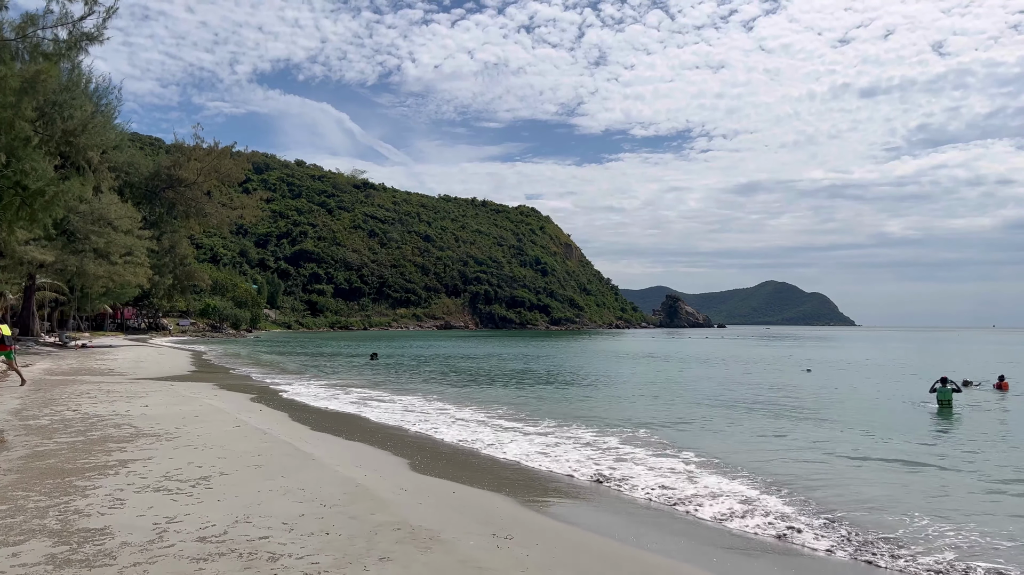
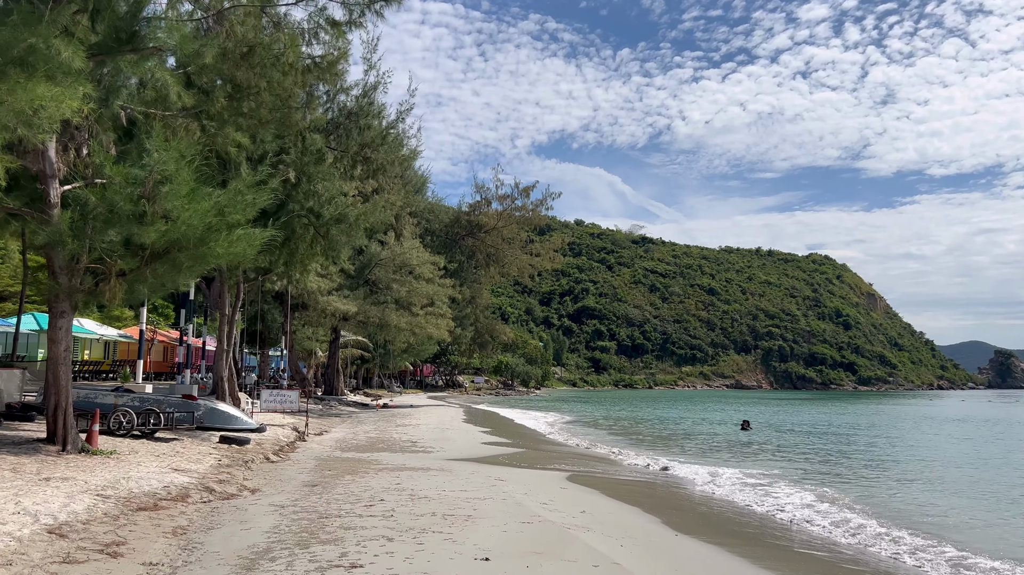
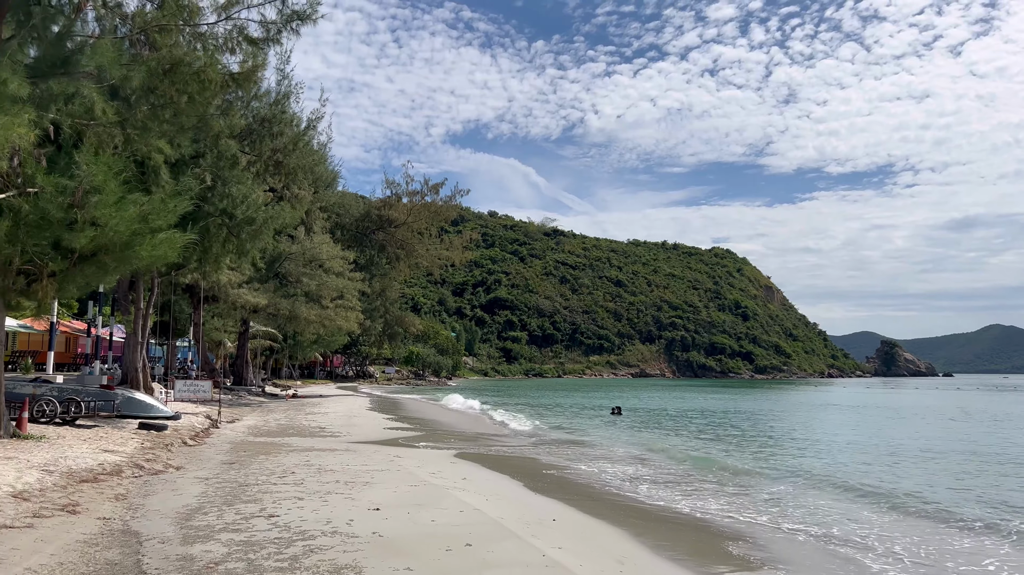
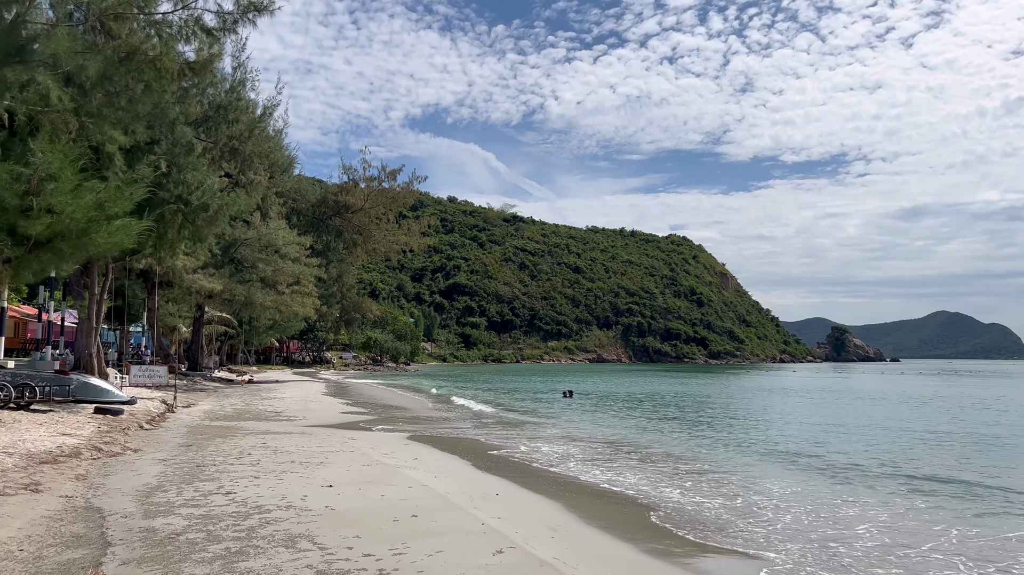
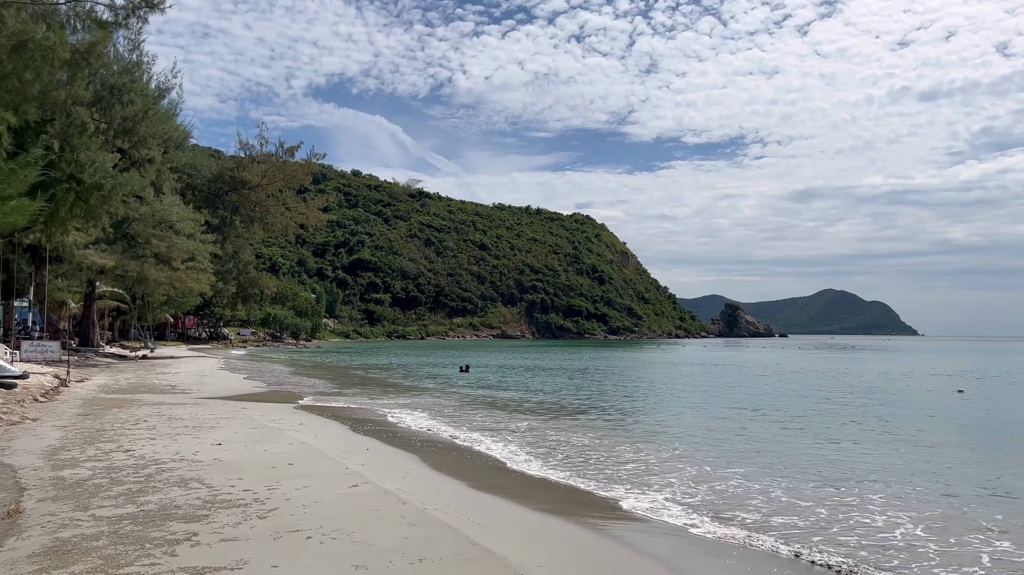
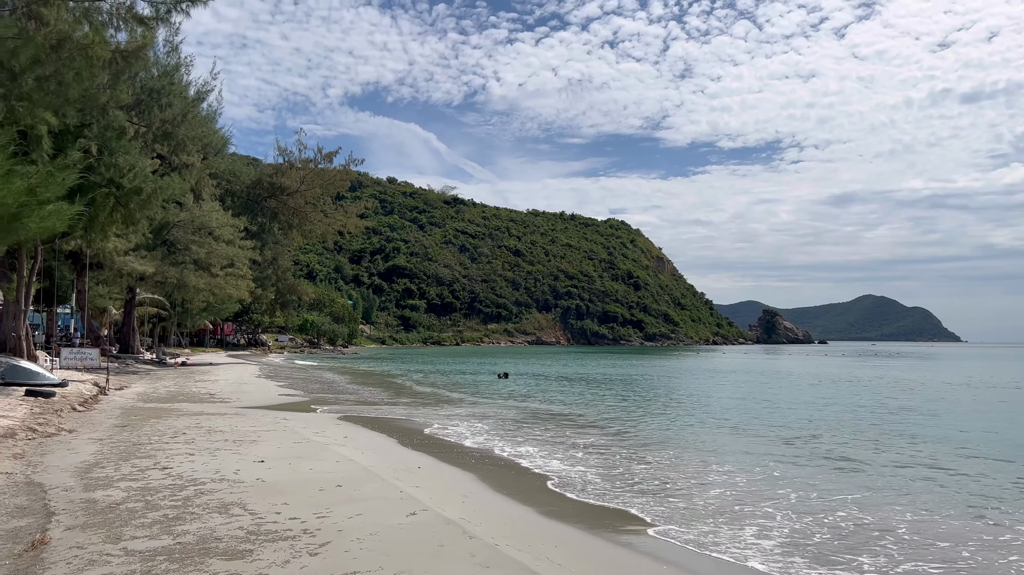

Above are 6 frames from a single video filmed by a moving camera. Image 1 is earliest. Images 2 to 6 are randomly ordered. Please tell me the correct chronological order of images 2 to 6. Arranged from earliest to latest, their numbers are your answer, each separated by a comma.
5, 6, 4, 3, 2
